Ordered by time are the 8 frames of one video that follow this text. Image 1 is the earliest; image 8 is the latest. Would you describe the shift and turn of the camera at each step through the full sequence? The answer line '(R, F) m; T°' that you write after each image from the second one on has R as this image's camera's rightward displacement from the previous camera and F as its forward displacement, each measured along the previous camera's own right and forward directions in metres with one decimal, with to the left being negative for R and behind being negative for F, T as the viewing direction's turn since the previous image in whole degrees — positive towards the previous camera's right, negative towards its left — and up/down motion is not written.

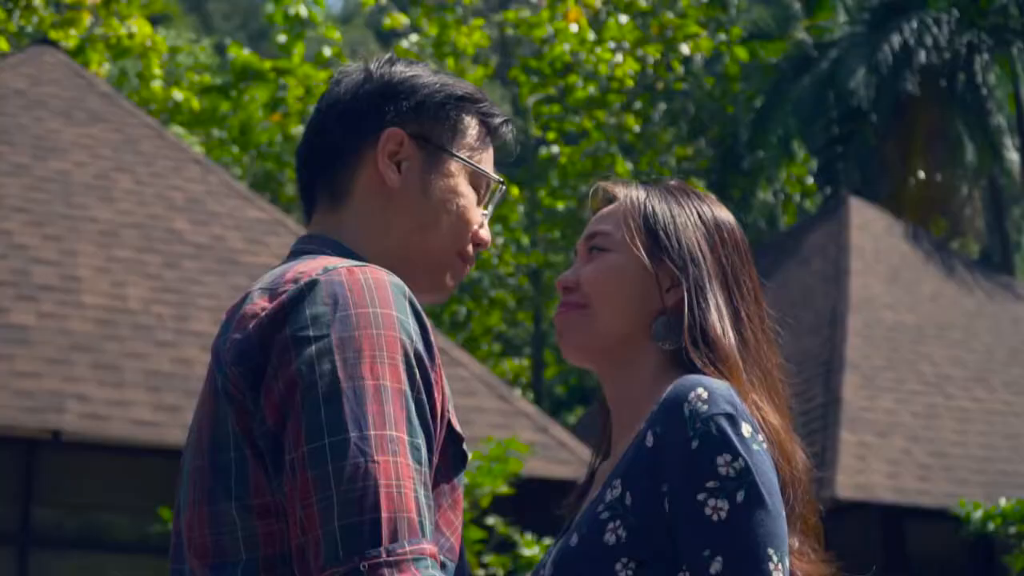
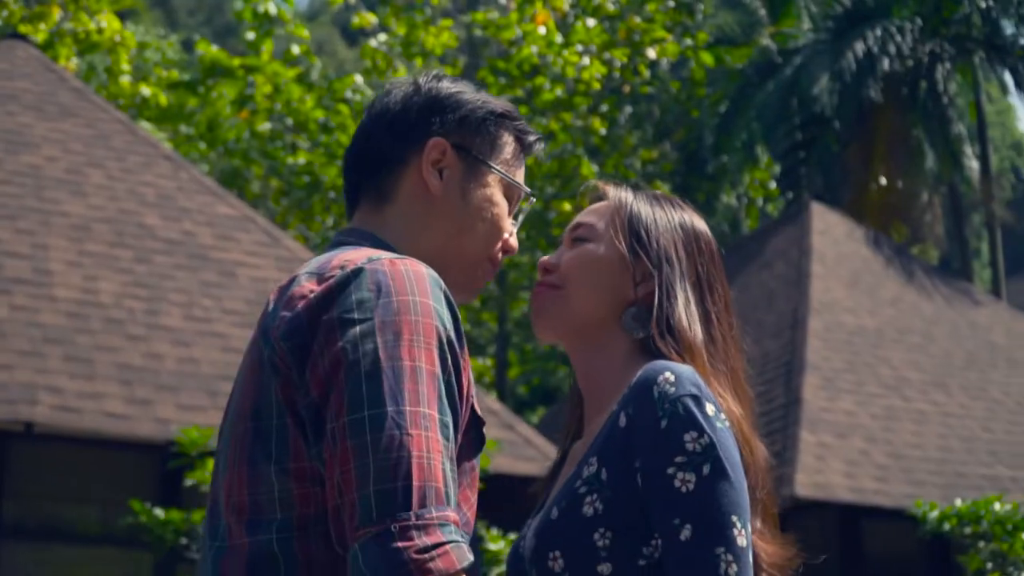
(0.0, -0.2) m; +1°
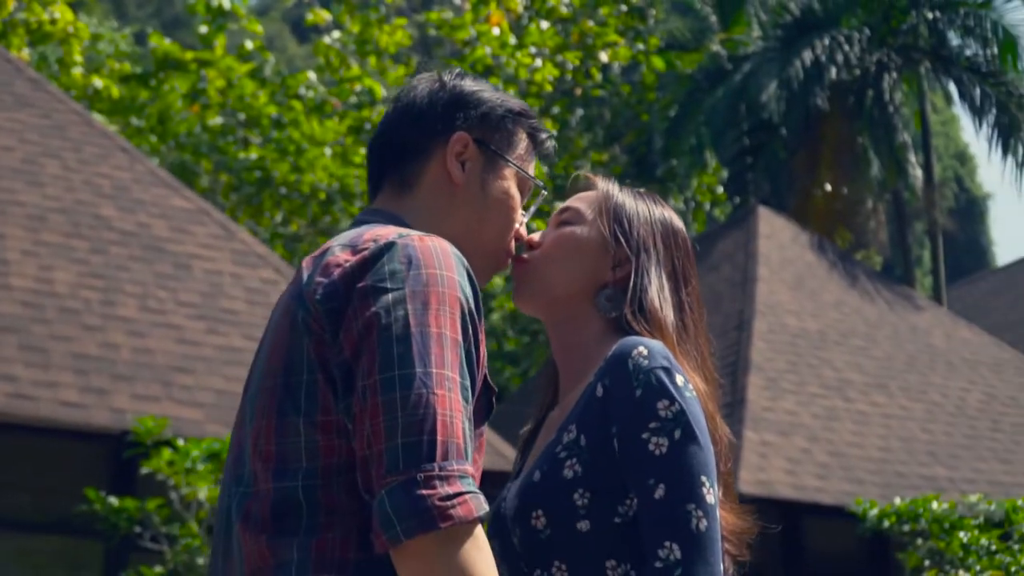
(-0.1, -0.2) m; +2°
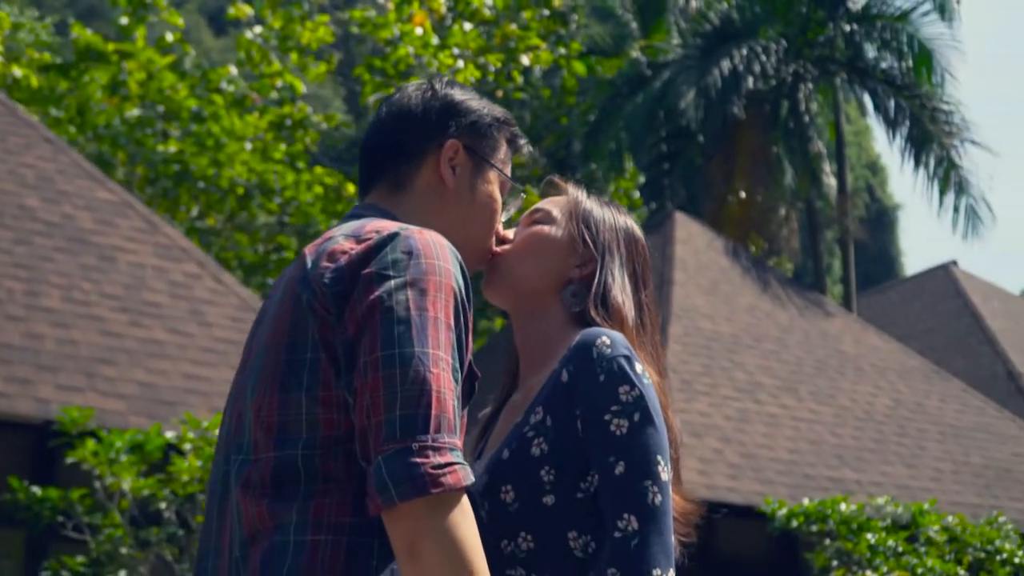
(-0.1, -0.2) m; +3°
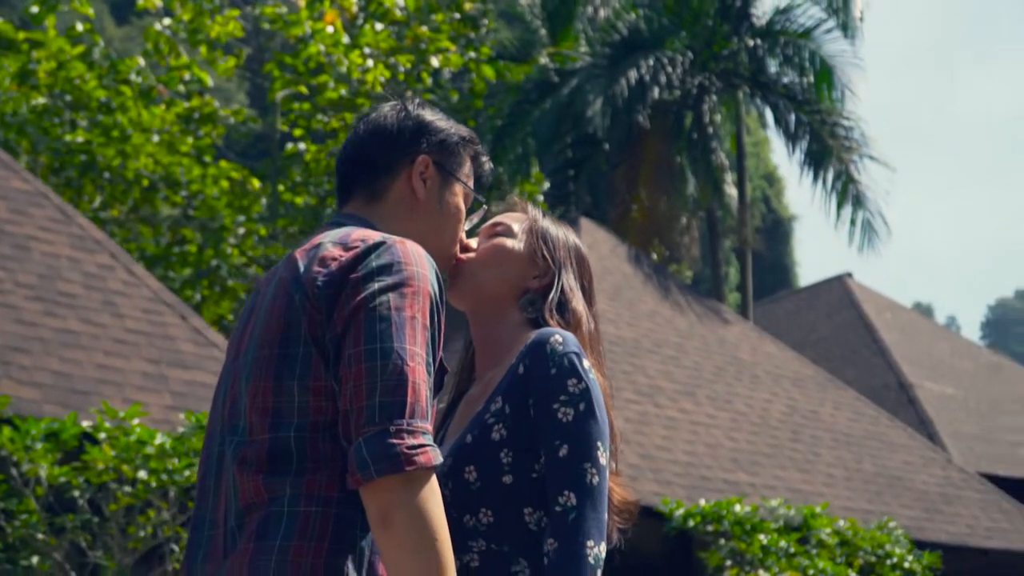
(-0.1, -0.3) m; +4°
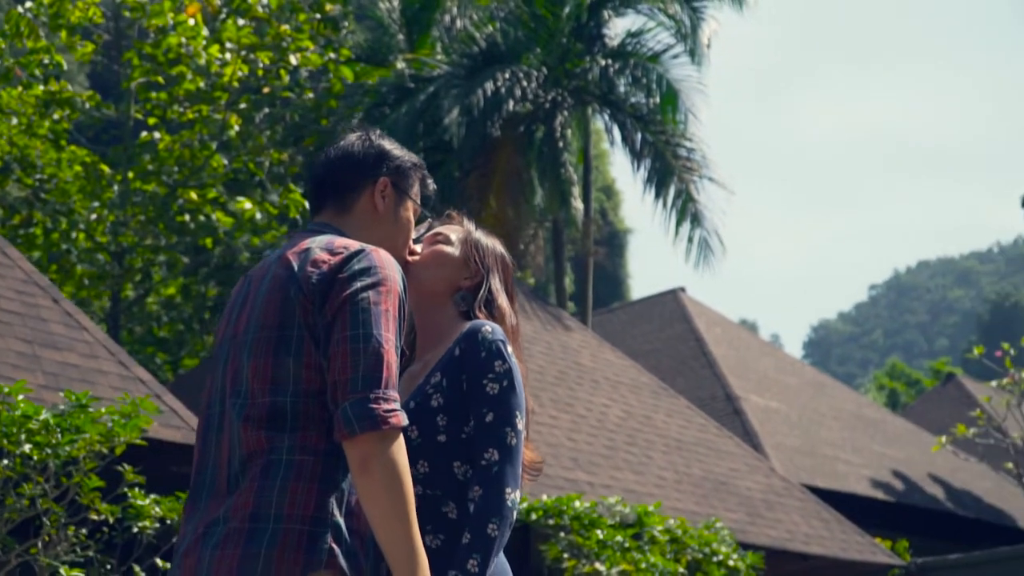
(-0.2, -0.6) m; +6°
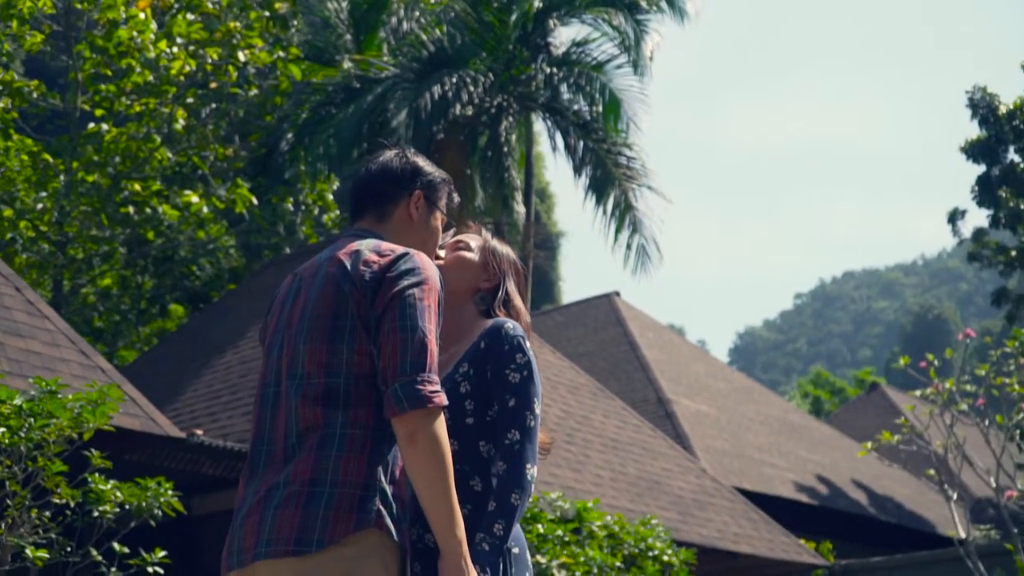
(-0.2, -0.5) m; +3°
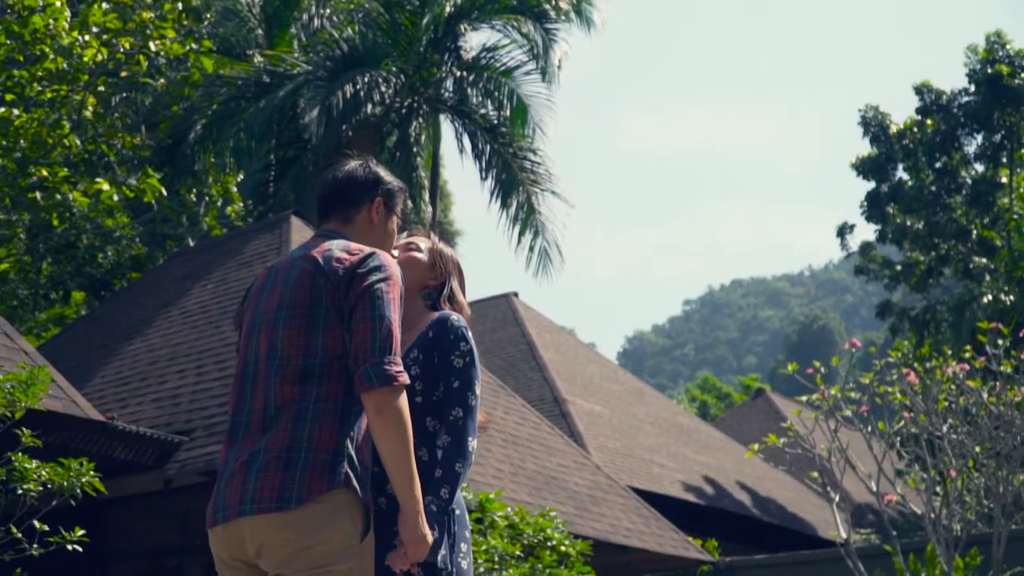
(-0.1, -0.5) m; +4°
